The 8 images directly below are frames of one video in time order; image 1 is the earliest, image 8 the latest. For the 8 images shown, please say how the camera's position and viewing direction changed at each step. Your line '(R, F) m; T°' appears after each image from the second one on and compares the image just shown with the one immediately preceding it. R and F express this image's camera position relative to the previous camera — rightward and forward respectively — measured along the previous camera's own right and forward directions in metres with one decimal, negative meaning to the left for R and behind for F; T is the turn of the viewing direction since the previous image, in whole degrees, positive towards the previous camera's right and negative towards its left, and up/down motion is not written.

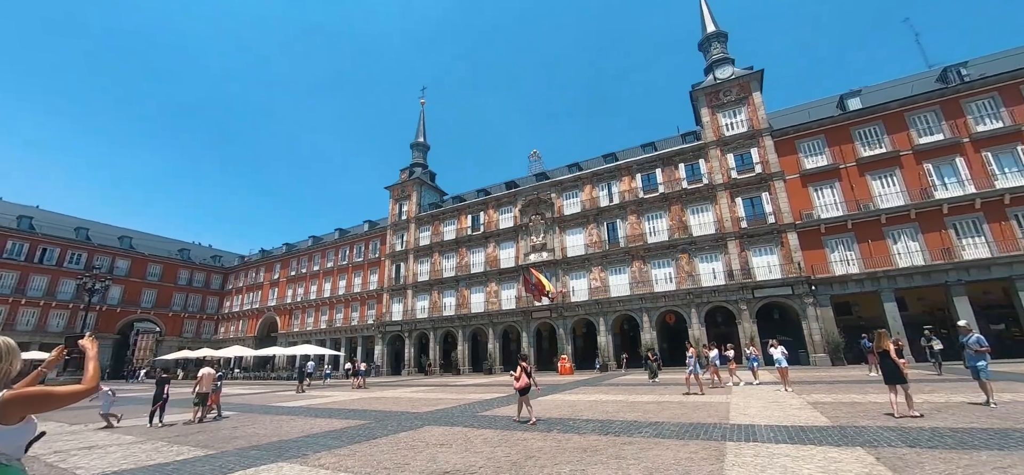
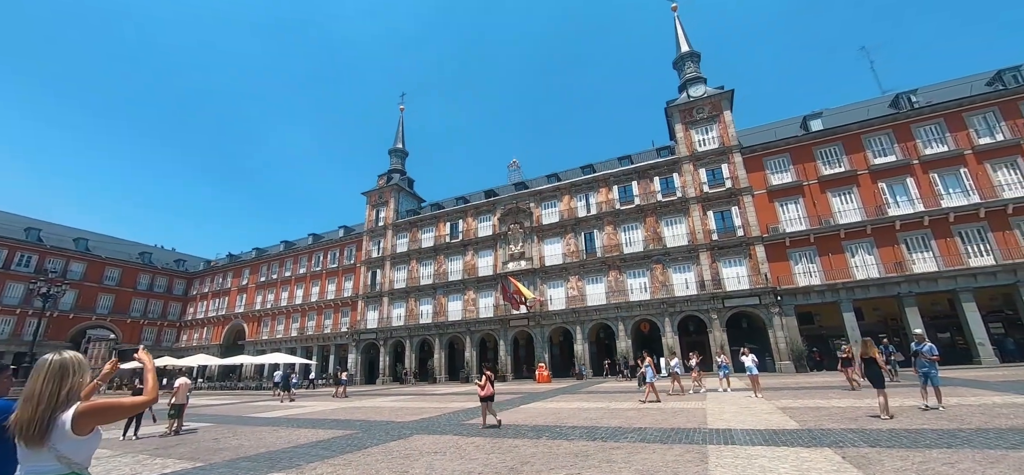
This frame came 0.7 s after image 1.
(-0.3, -0.2) m; +3°
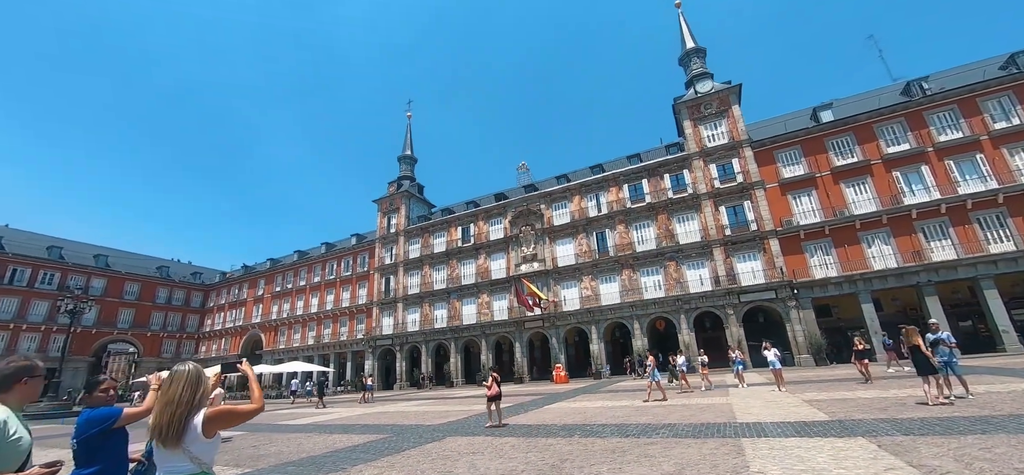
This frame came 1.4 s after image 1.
(-0.3, -0.2) m; -1°
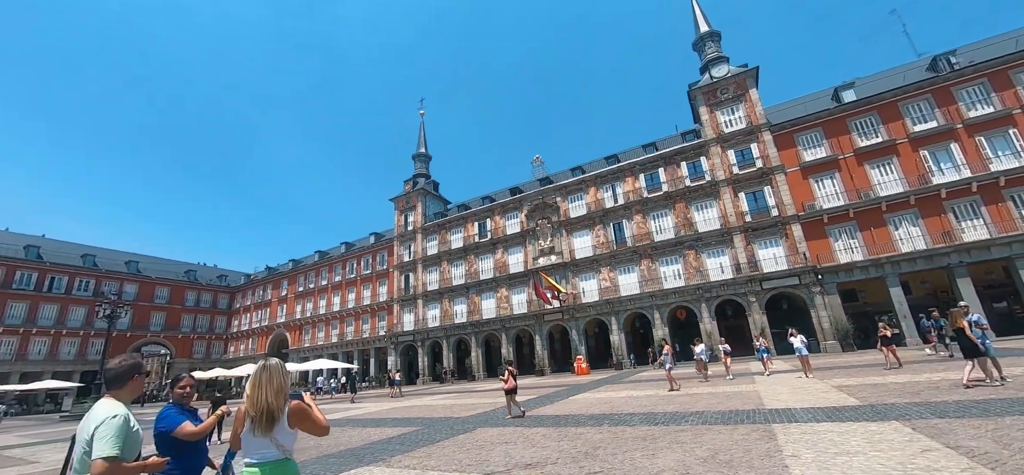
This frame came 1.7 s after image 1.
(-0.2, -0.1) m; -2°
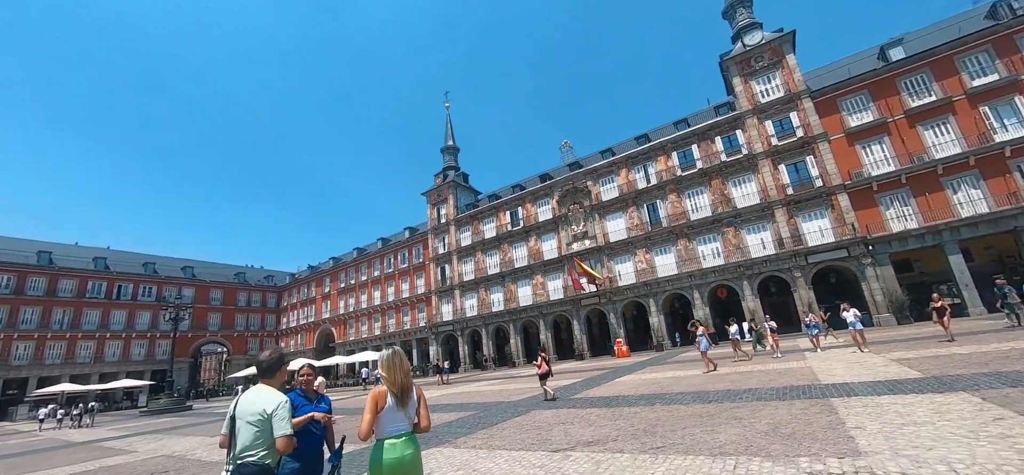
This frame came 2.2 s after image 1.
(-0.3, -0.2) m; -4°
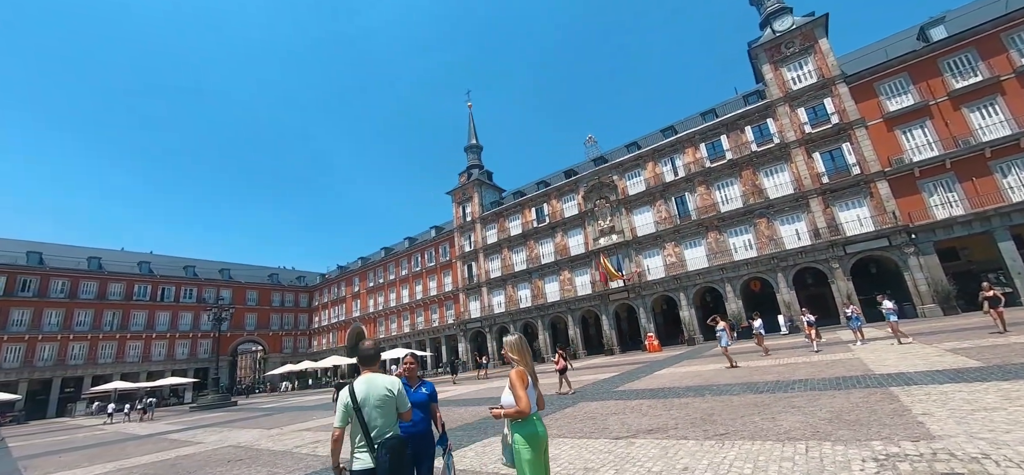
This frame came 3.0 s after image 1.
(-0.5, -0.3) m; -3°
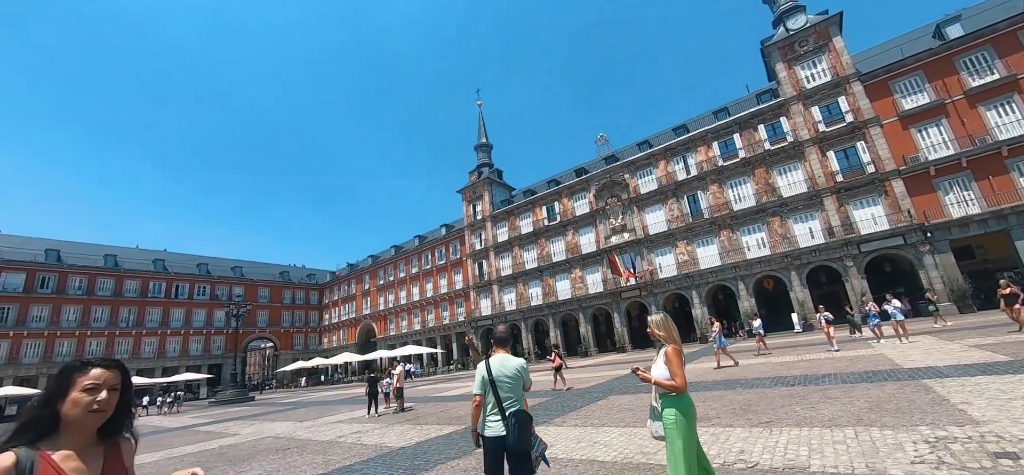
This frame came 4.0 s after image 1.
(-0.6, -0.3) m; -1°
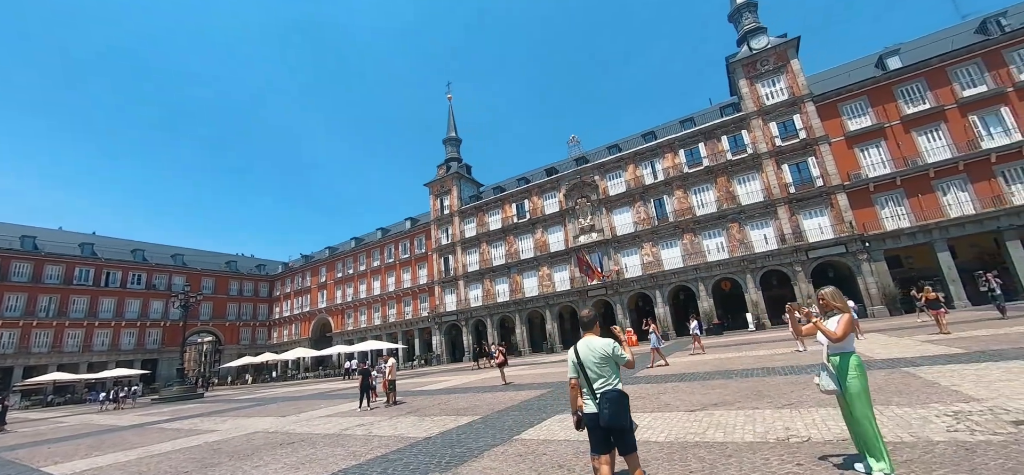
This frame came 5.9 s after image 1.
(-1.2, -0.1) m; +6°
